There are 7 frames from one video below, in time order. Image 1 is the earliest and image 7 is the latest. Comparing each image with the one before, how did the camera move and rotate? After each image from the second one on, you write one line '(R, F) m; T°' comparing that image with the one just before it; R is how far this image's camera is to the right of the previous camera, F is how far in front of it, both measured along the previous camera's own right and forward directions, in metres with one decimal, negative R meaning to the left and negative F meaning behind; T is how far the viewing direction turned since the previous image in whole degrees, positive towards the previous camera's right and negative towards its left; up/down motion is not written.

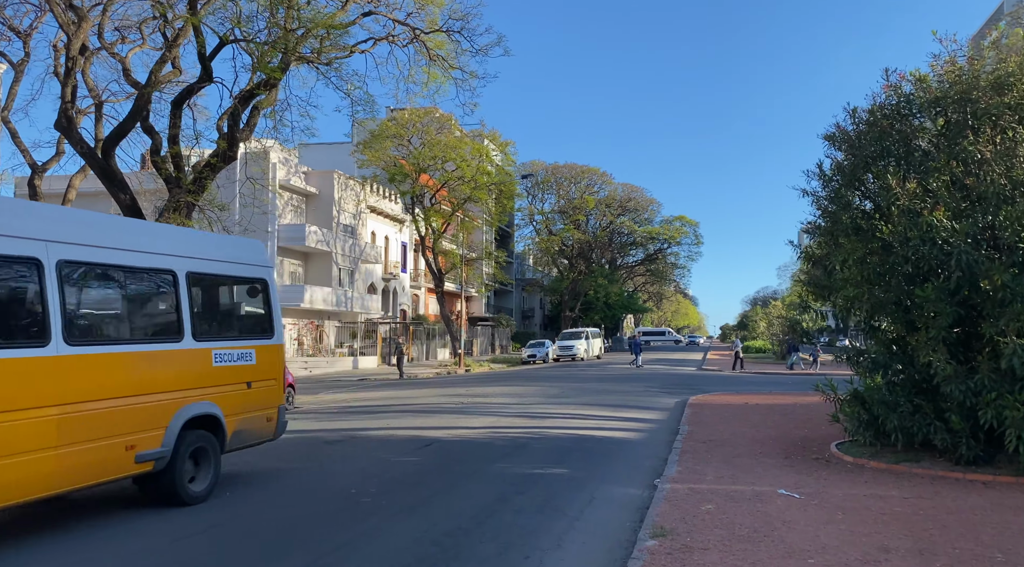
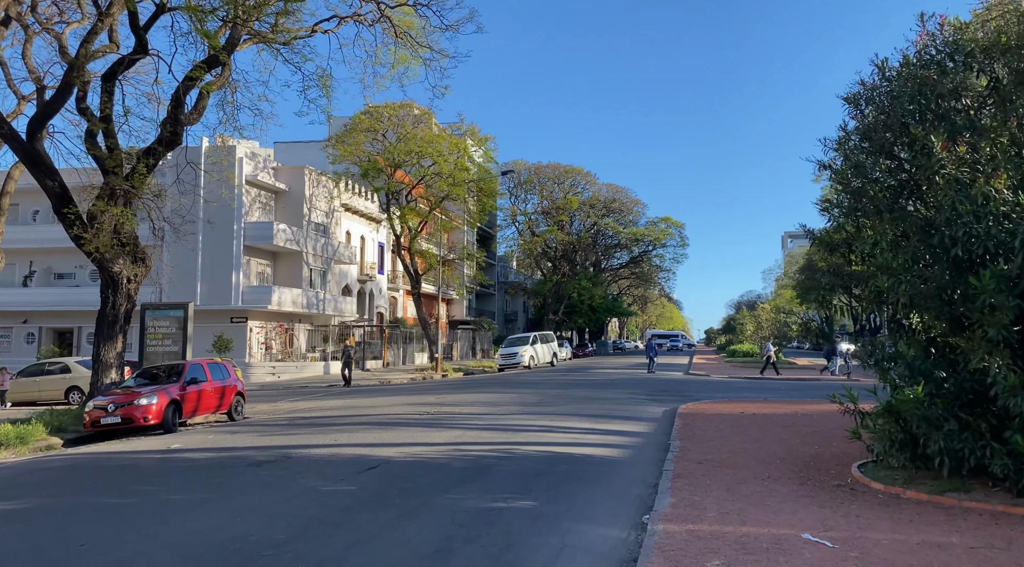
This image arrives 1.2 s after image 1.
(+0.3, +1.7) m; +1°
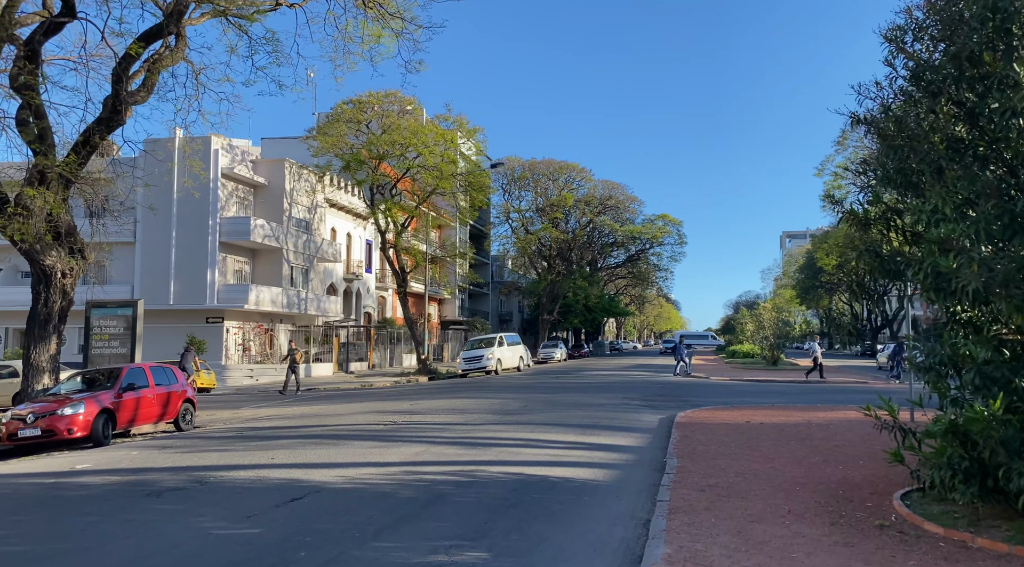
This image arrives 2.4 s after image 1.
(+0.4, +1.8) m; 0°
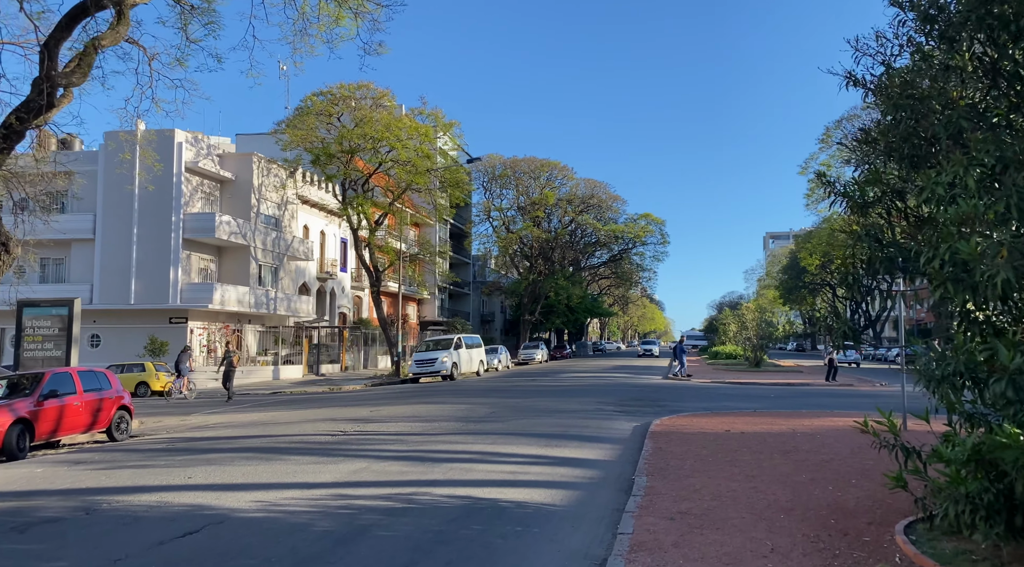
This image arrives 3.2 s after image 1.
(+0.4, +1.2) m; +1°
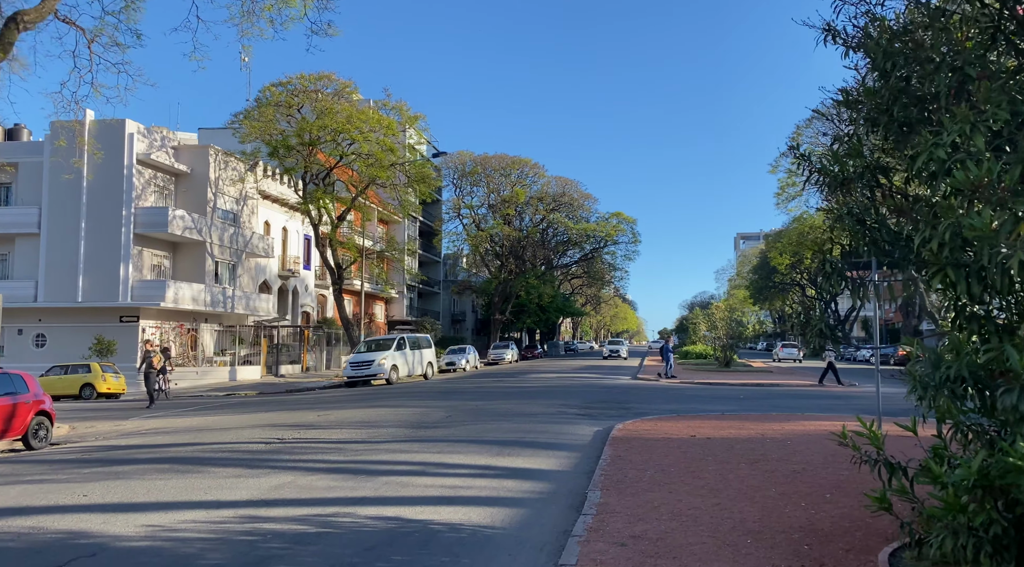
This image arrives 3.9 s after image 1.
(+0.3, +0.9) m; +2°
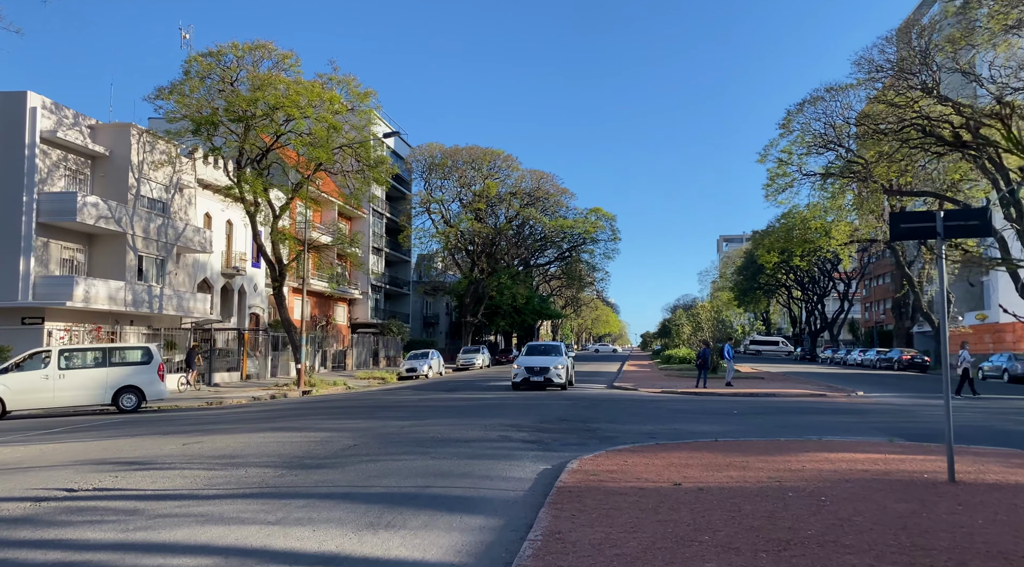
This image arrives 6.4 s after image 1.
(+0.8, +3.8) m; +1°
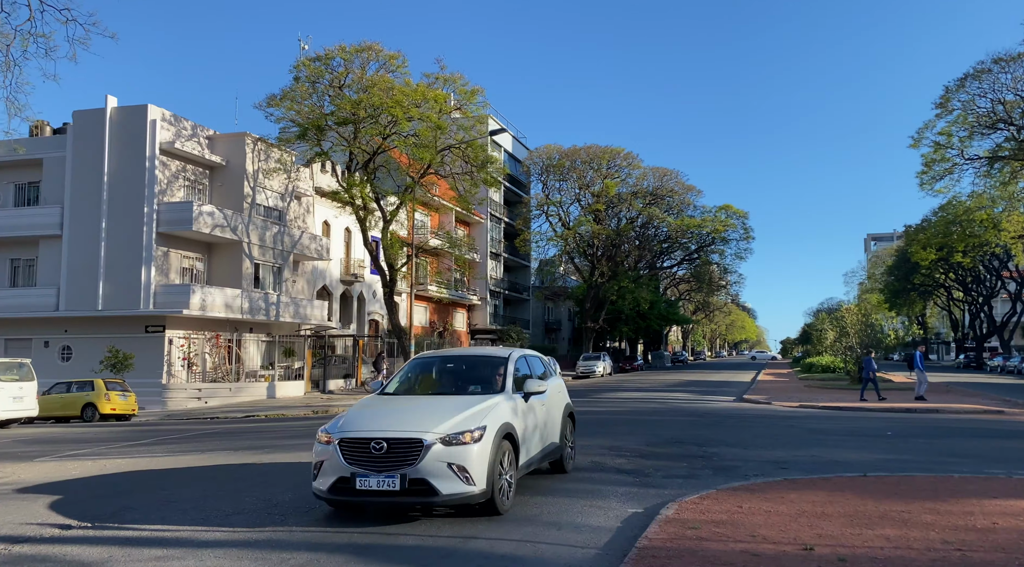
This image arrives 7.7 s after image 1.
(+0.5, +1.9) m; -9°
